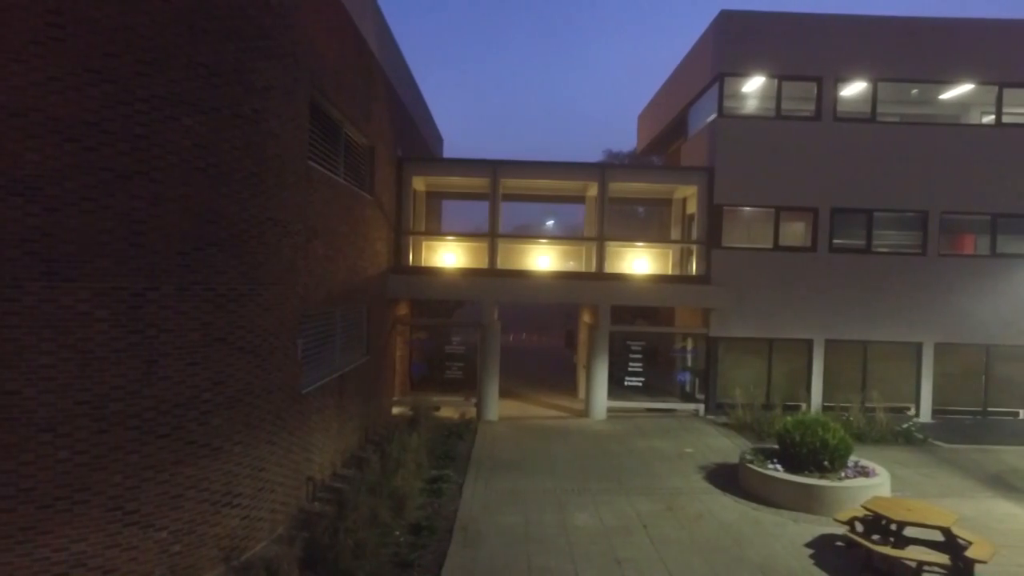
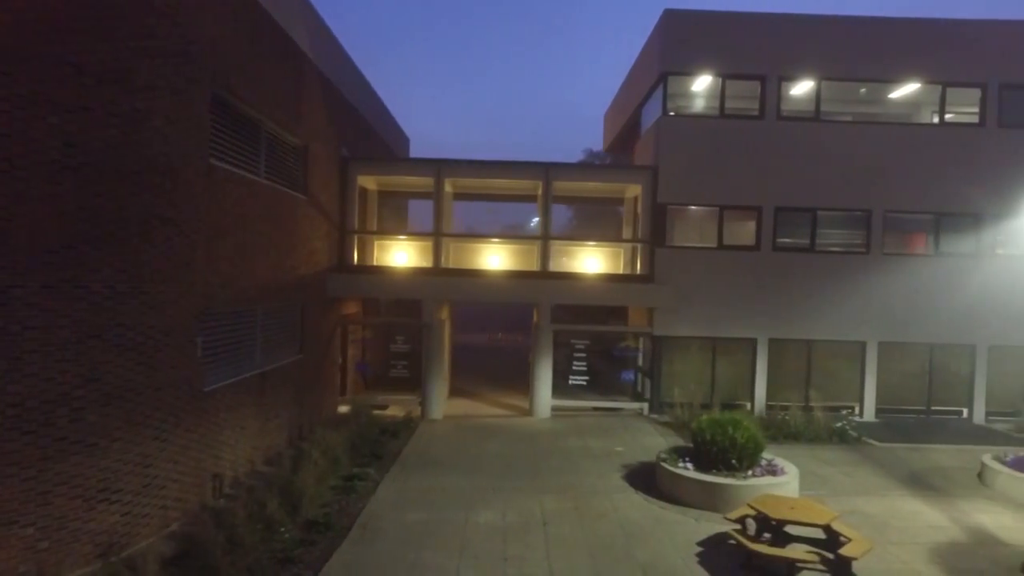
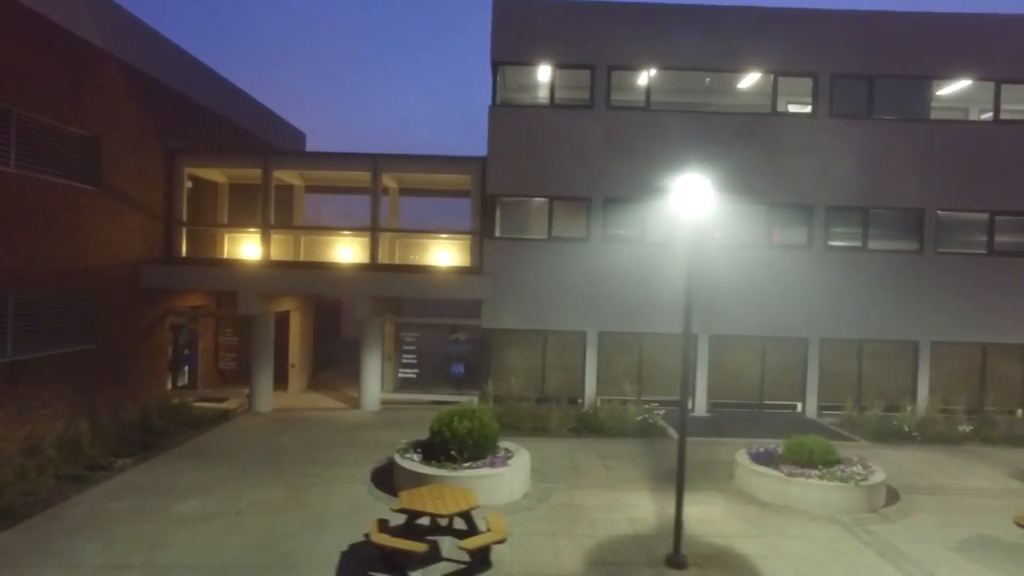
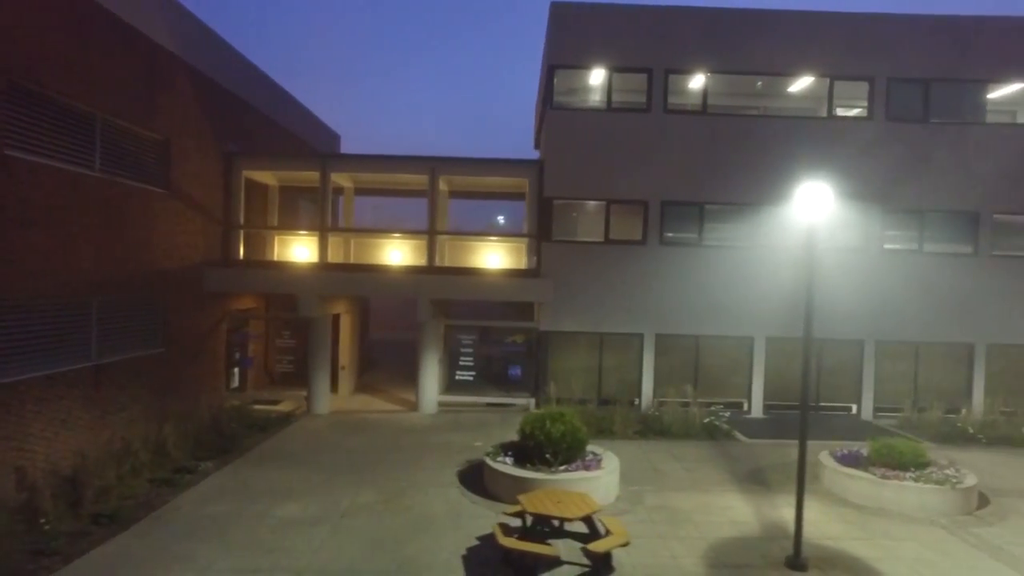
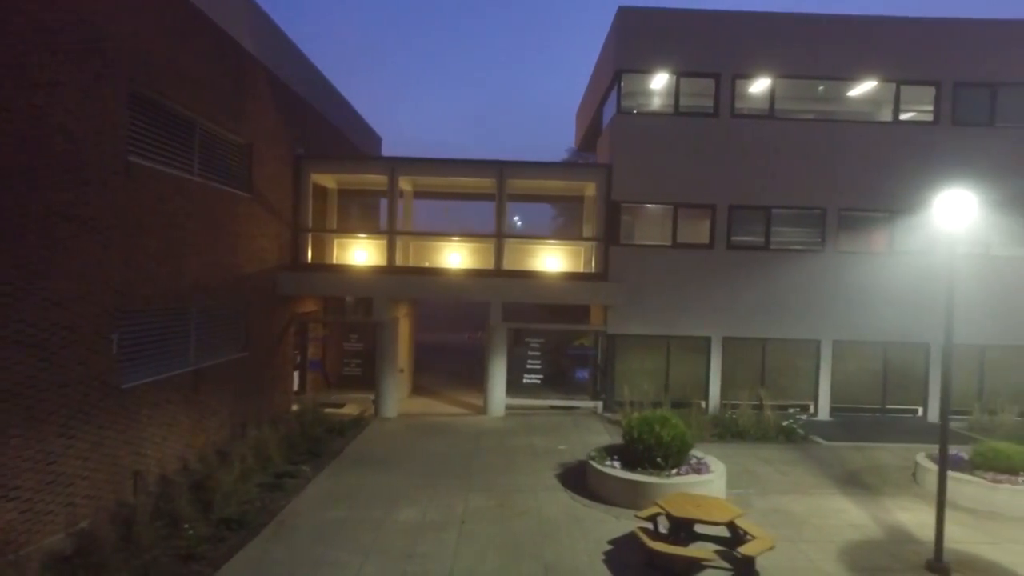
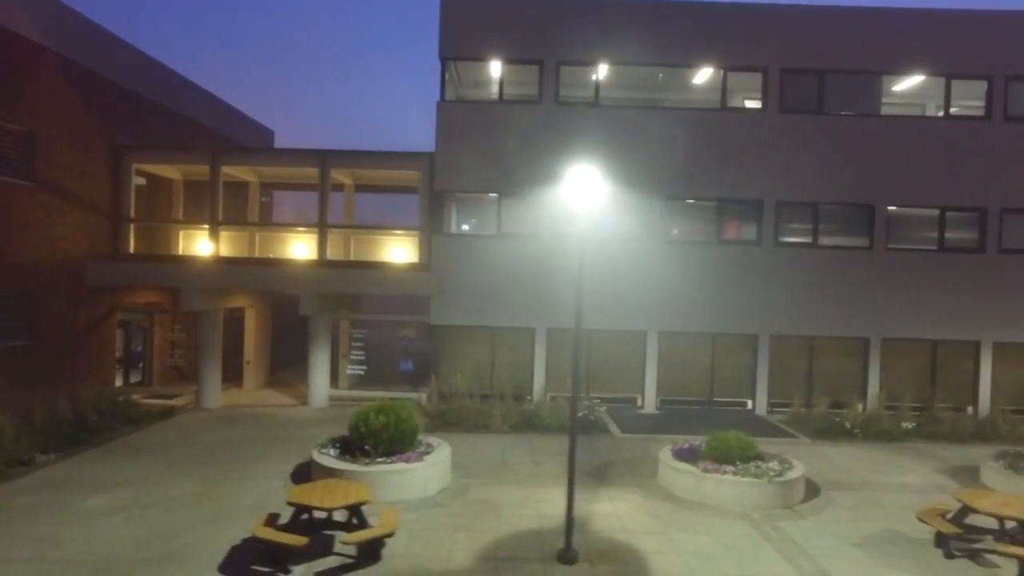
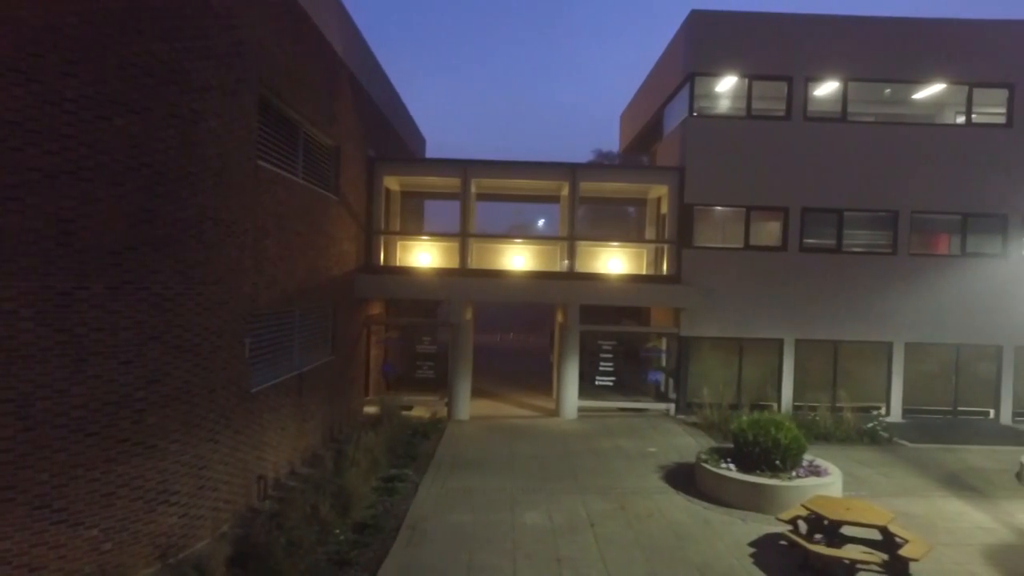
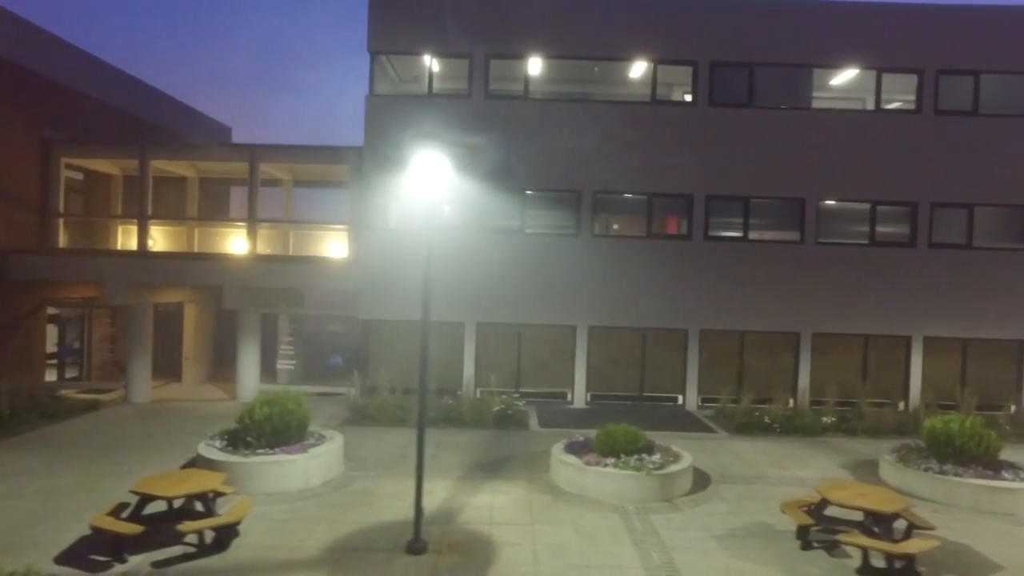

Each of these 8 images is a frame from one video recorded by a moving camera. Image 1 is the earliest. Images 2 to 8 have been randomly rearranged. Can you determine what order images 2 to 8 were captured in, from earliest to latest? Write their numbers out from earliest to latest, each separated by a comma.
7, 2, 5, 4, 3, 6, 8
